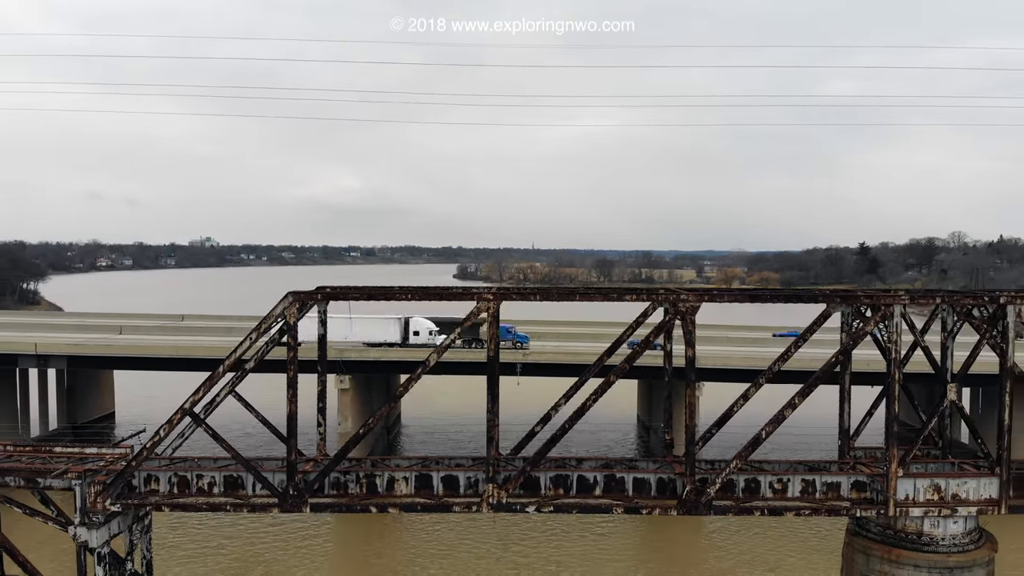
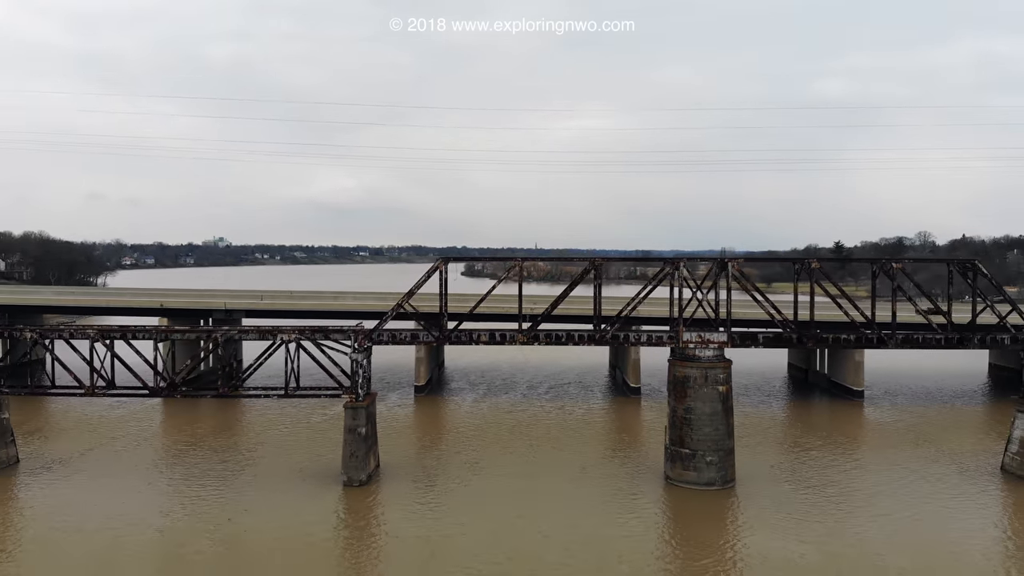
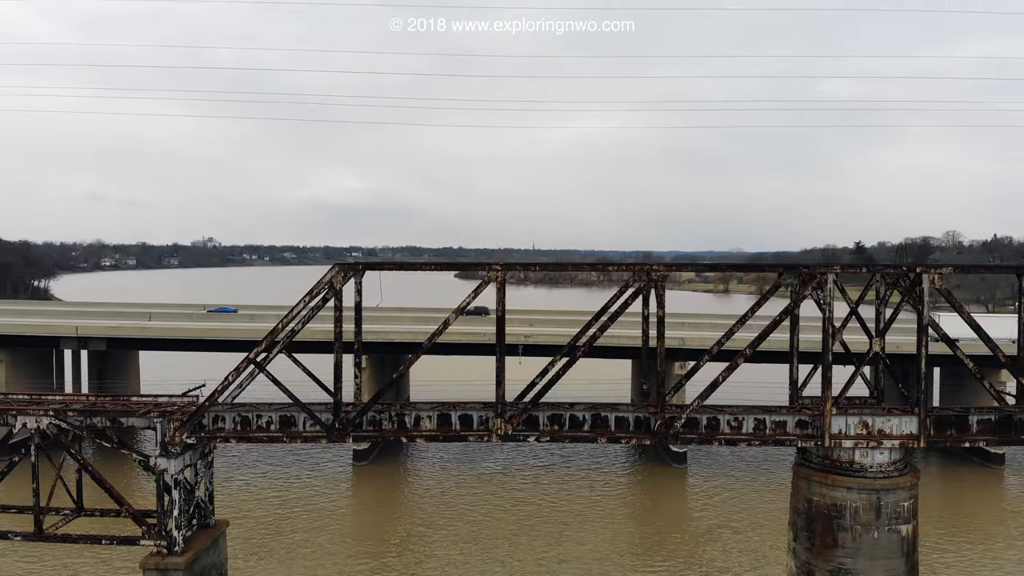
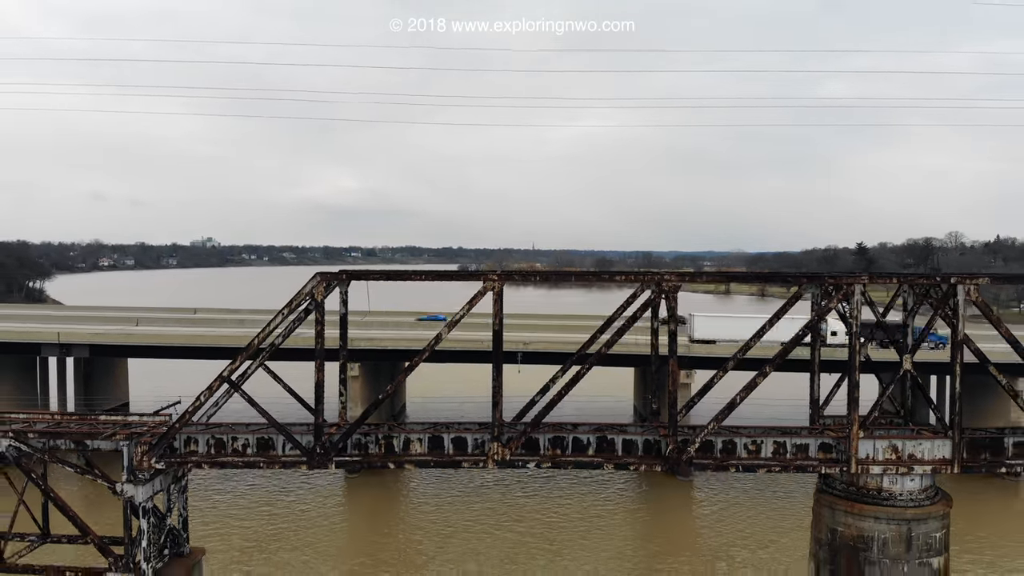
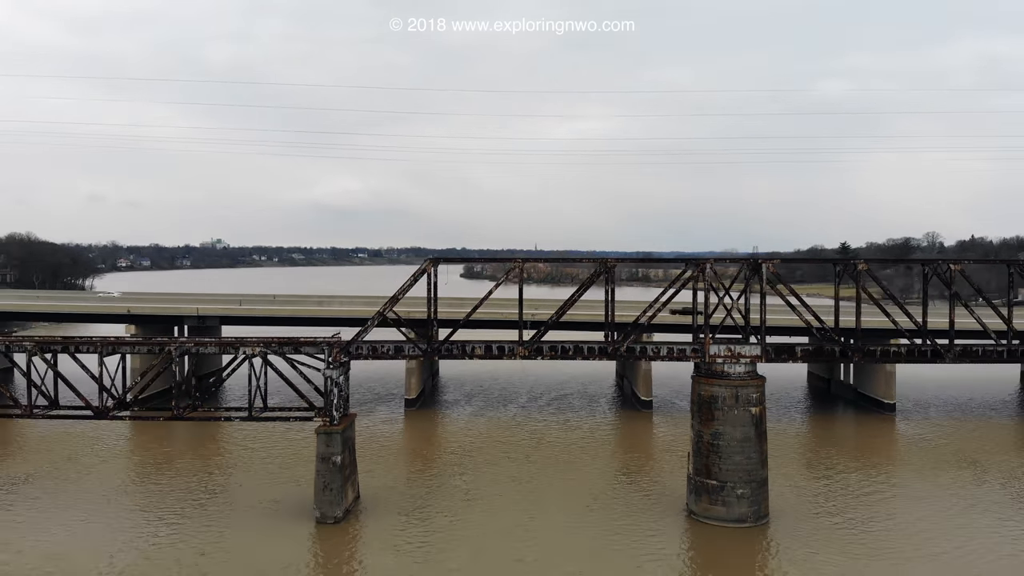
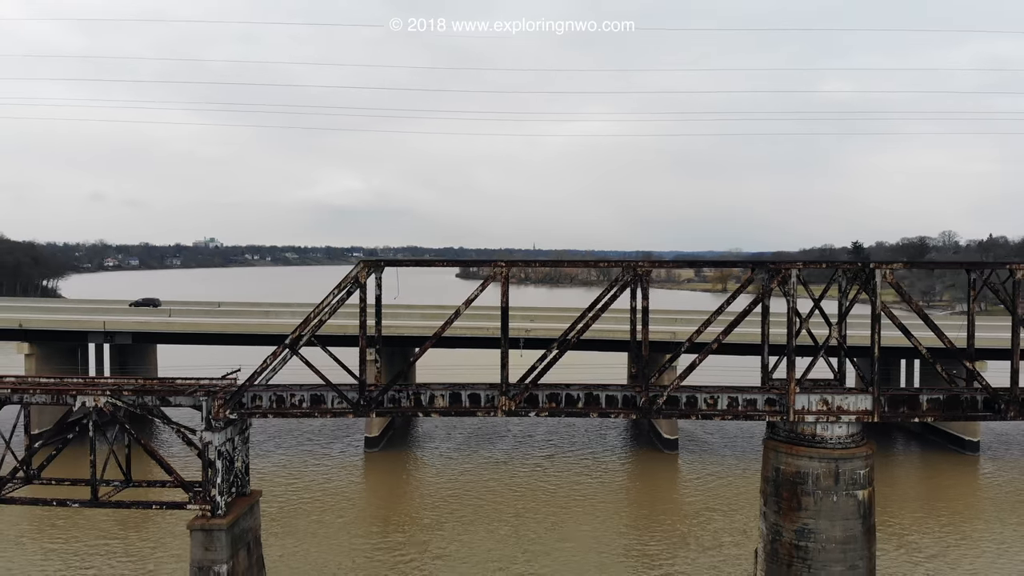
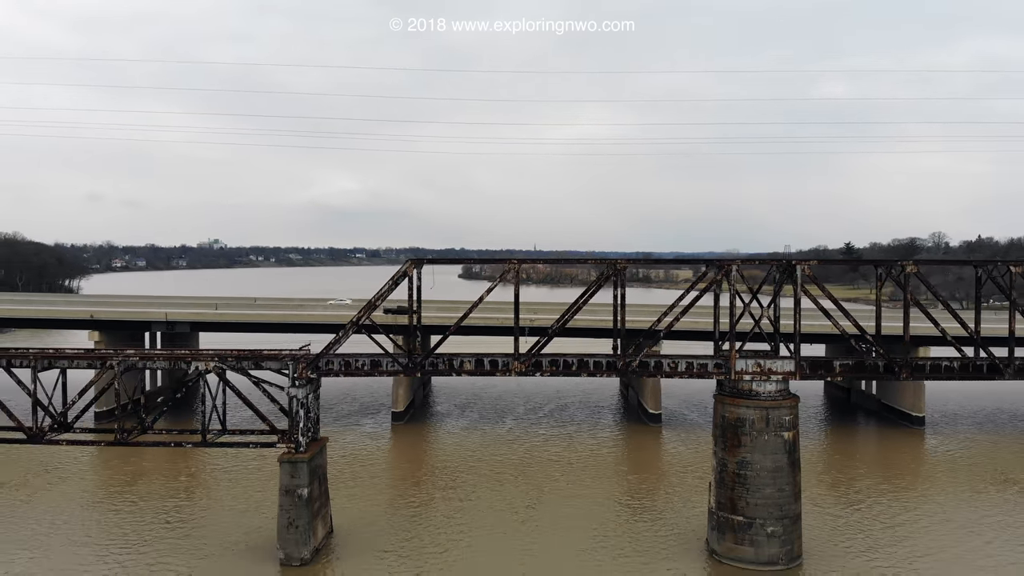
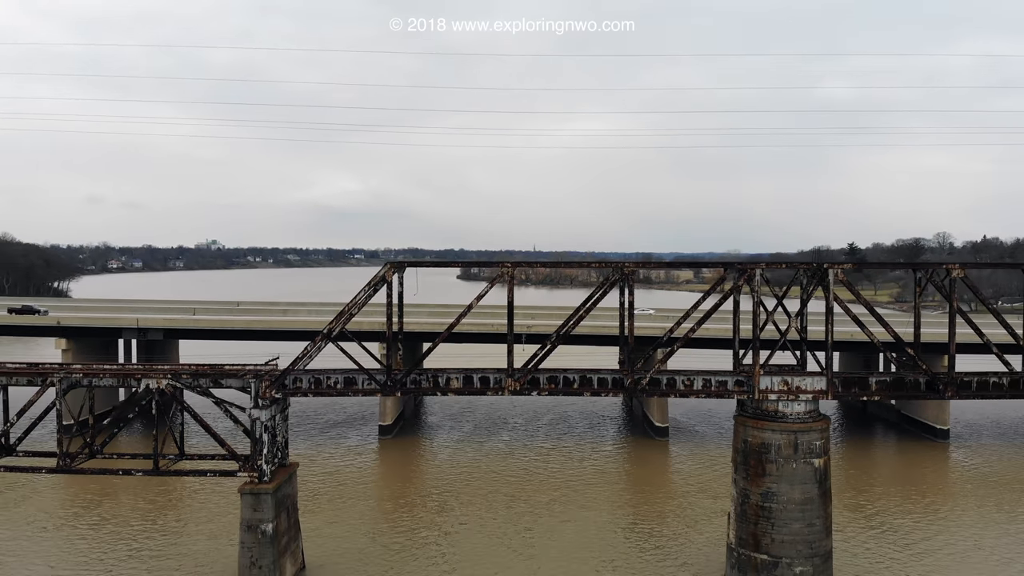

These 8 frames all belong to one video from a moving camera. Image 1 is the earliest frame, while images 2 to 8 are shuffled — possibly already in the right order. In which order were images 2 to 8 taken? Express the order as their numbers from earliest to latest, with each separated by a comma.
4, 3, 6, 8, 7, 5, 2
